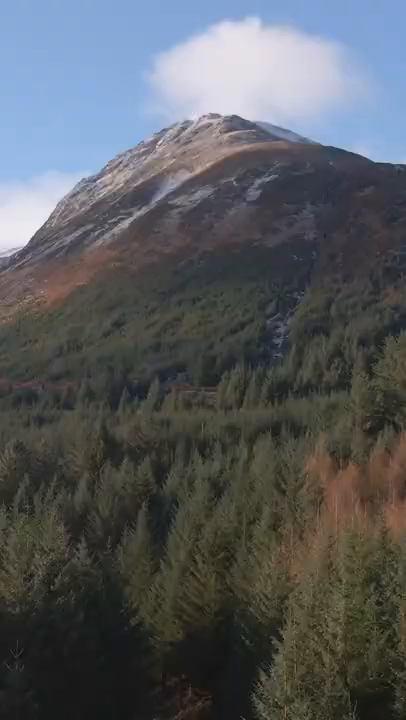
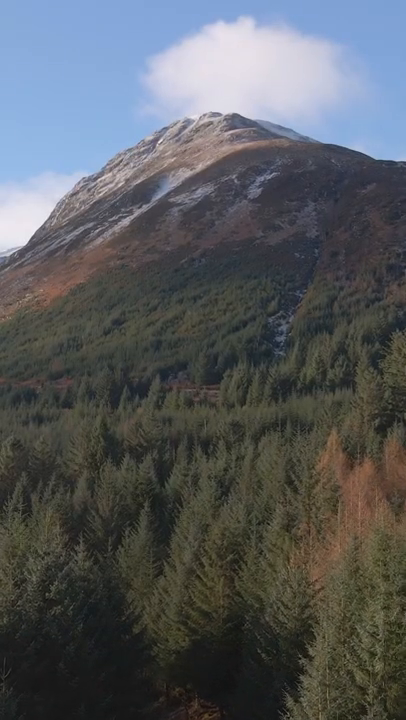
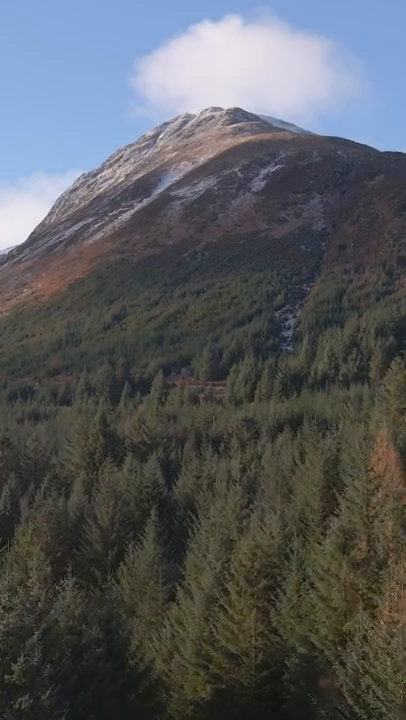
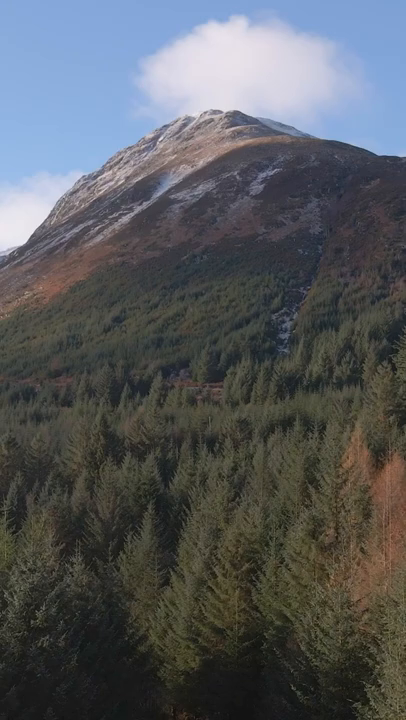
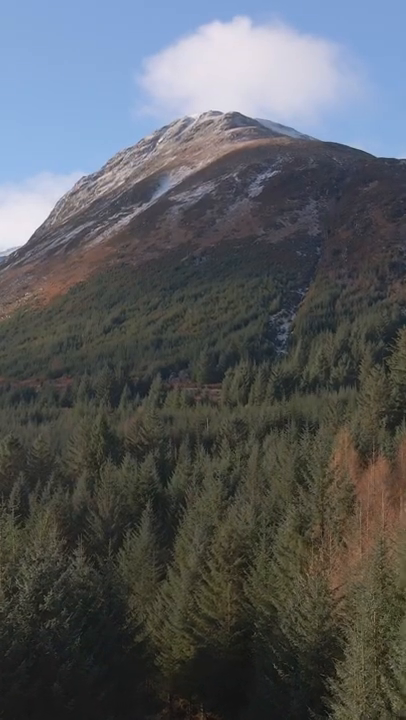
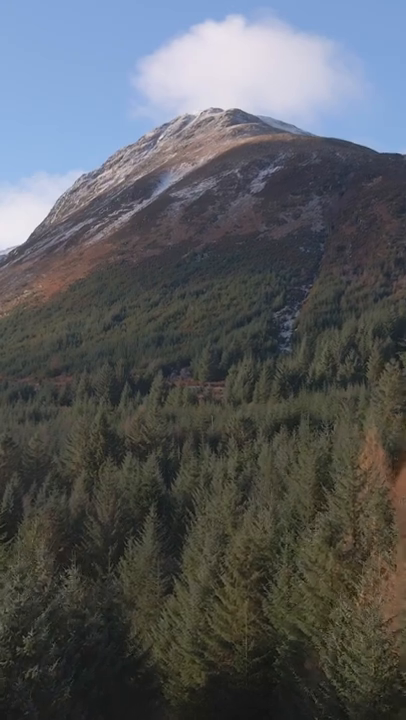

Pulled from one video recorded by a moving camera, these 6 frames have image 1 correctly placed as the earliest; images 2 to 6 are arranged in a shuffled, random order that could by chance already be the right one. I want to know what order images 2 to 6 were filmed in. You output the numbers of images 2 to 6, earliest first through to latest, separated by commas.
2, 5, 4, 6, 3
